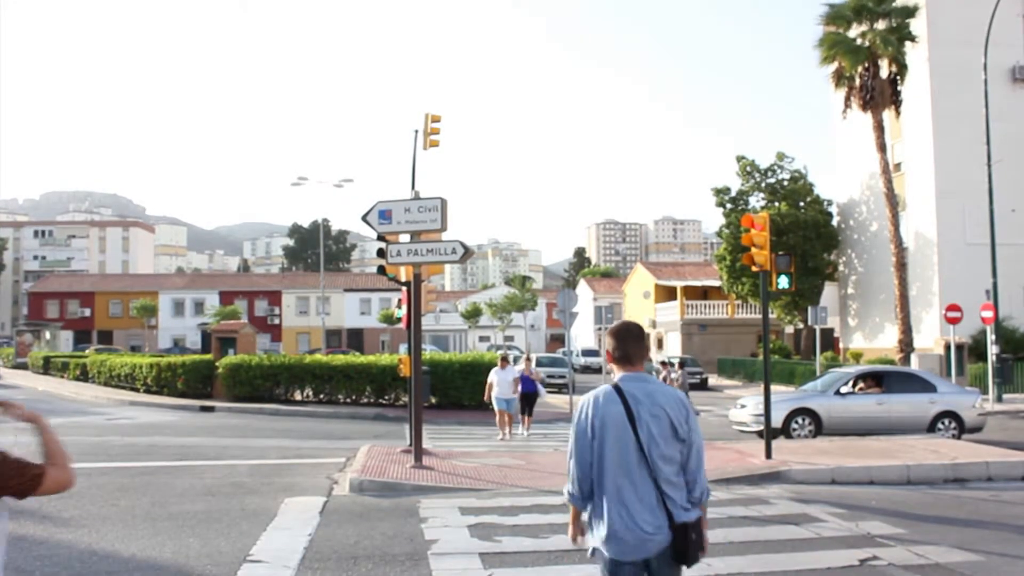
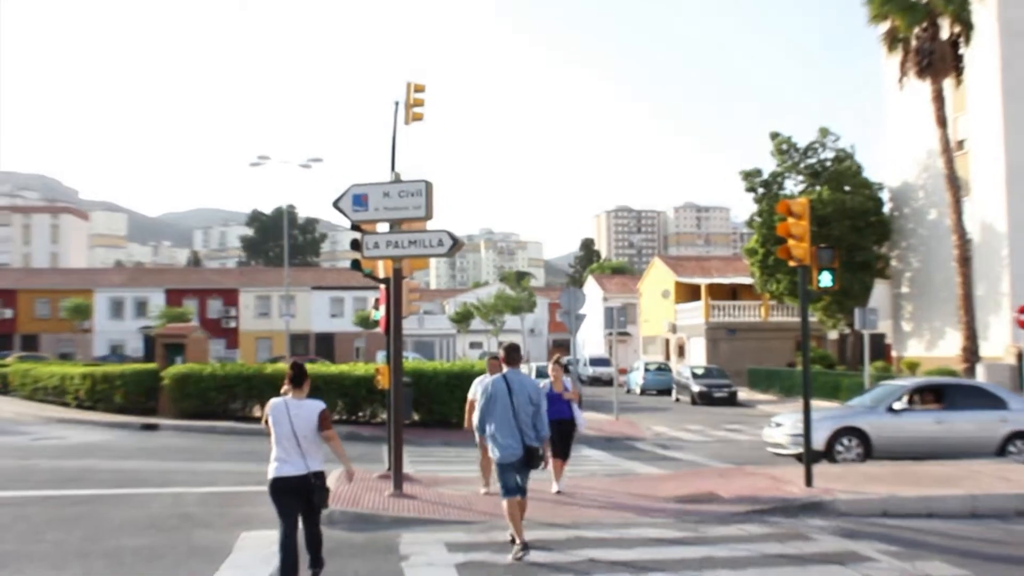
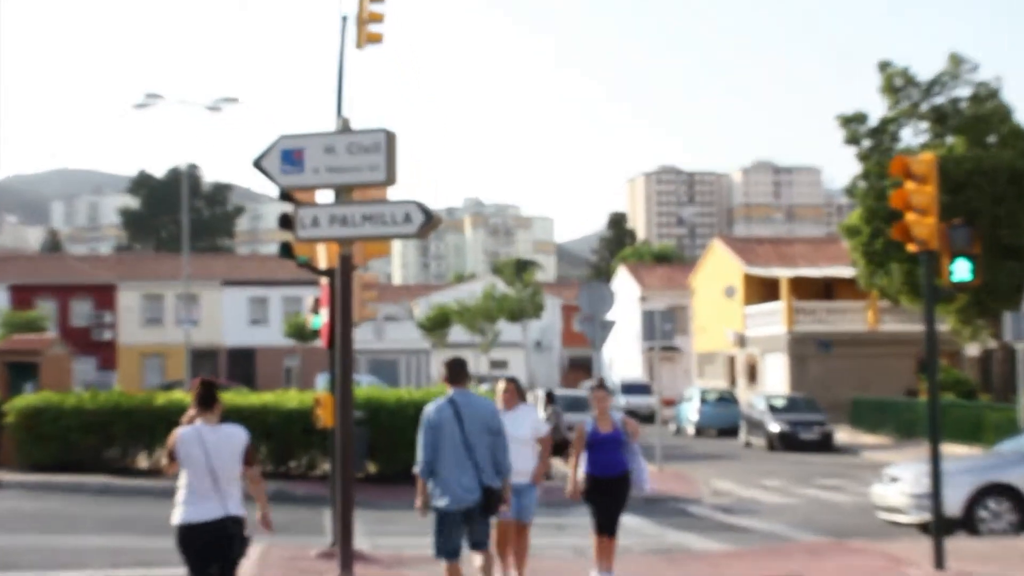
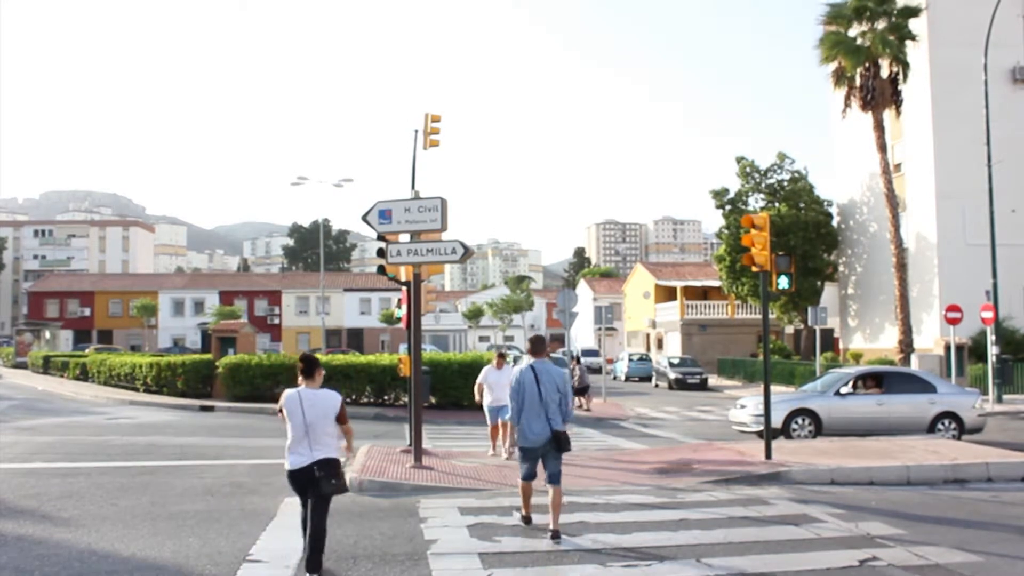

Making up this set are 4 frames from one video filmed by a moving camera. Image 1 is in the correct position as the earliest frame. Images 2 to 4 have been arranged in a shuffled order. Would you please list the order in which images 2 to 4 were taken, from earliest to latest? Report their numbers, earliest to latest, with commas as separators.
4, 2, 3
